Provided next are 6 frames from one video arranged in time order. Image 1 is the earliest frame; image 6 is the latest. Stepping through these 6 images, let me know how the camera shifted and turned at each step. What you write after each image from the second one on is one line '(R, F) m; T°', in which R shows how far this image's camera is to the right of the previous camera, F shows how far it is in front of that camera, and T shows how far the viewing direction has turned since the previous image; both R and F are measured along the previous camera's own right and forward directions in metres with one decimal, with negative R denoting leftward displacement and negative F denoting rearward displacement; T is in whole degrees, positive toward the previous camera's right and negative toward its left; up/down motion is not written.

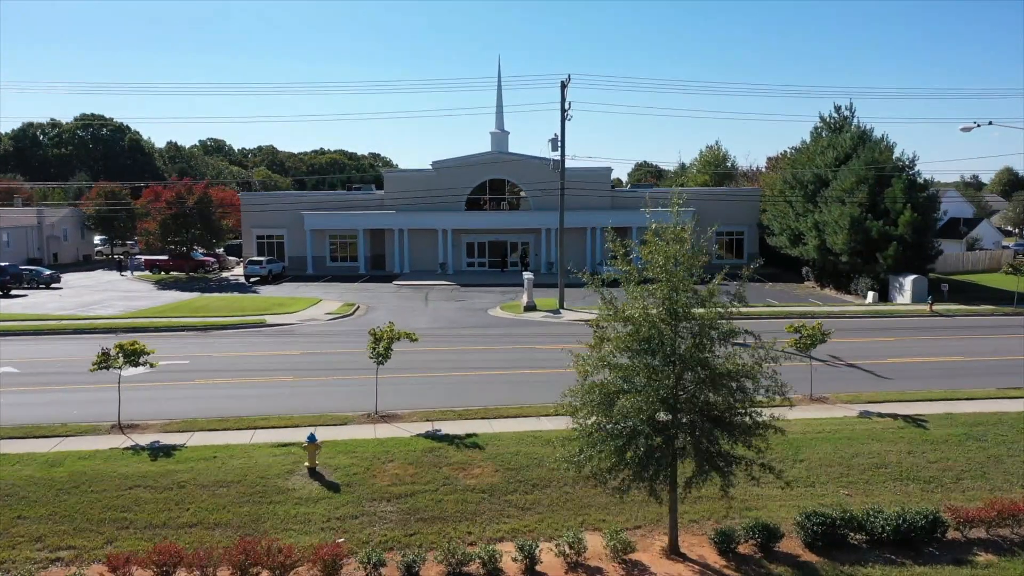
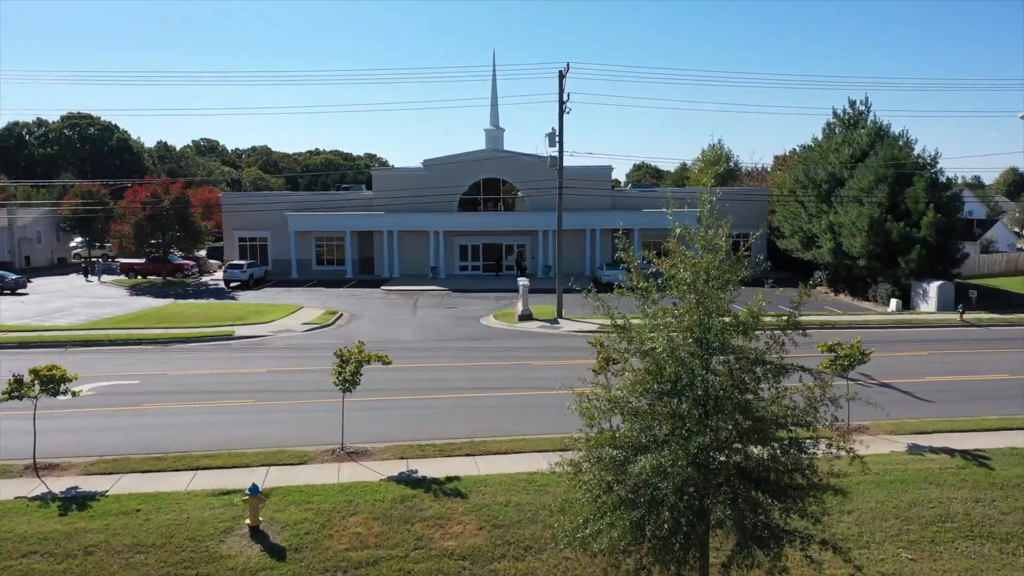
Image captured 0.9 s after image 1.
(+0.1, +2.5) m; 0°
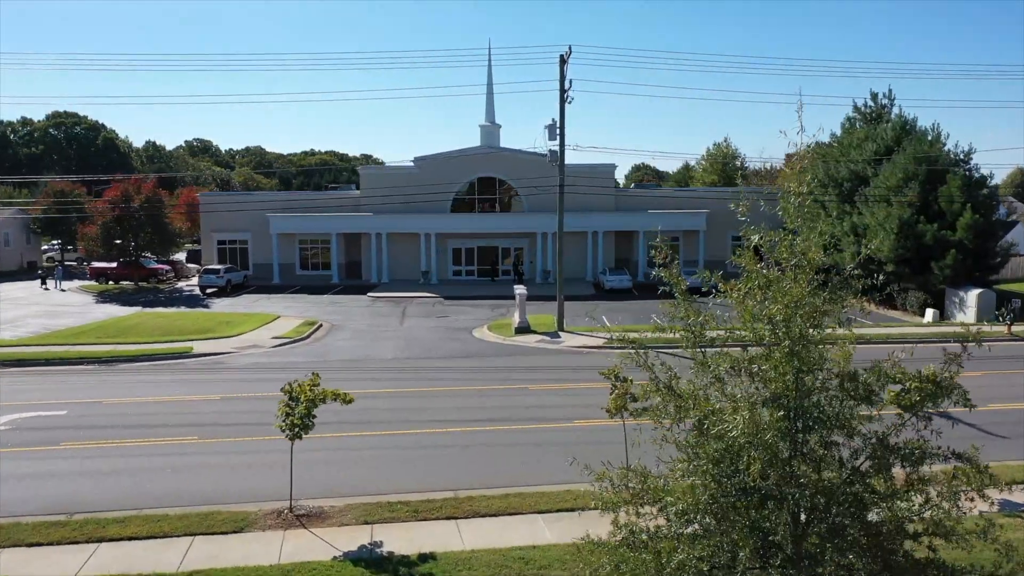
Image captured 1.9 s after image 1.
(+0.1, +3.0) m; 0°
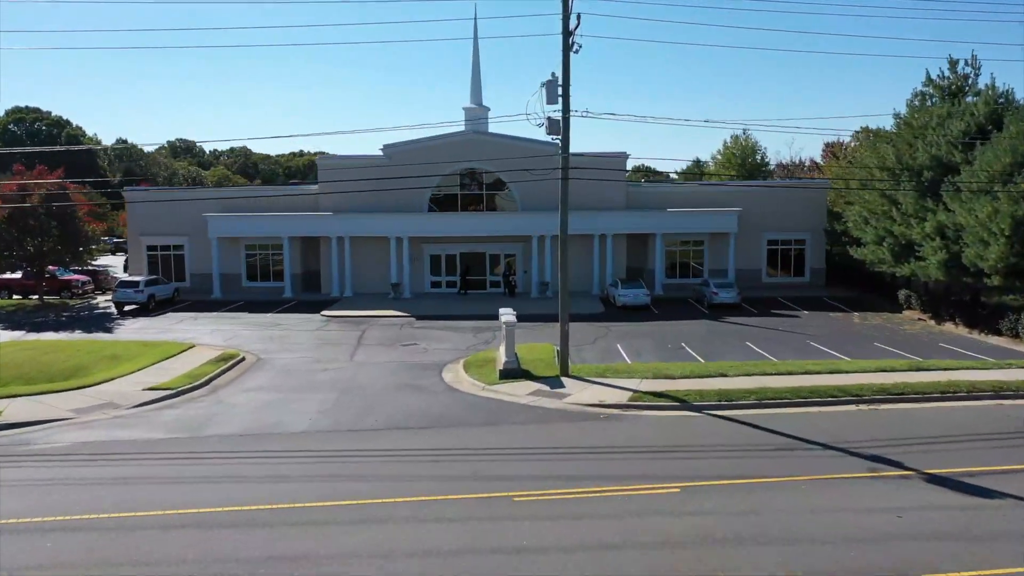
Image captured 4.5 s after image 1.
(+0.3, +7.8) m; 0°
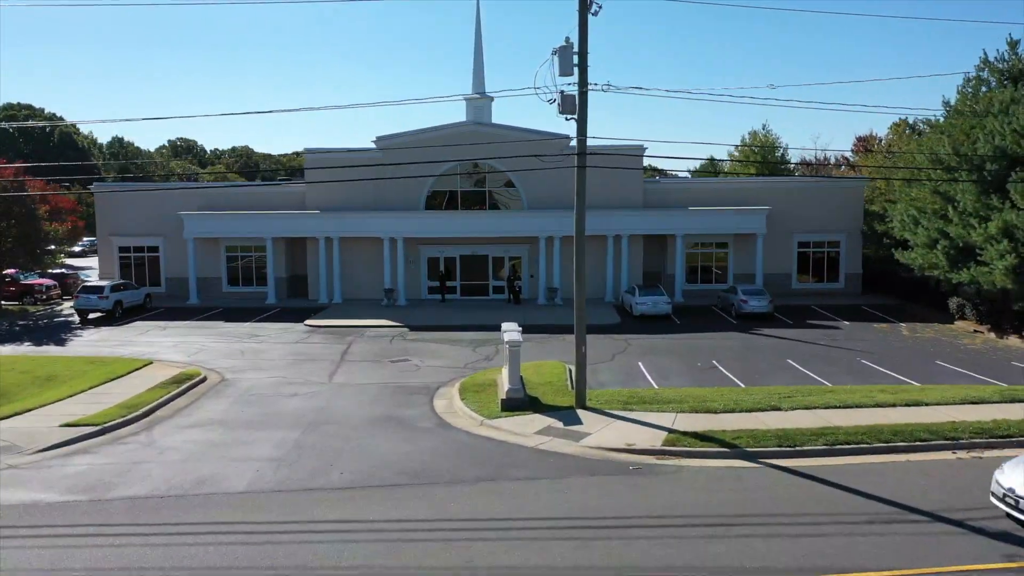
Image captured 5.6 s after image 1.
(0.0, +3.3) m; 0°
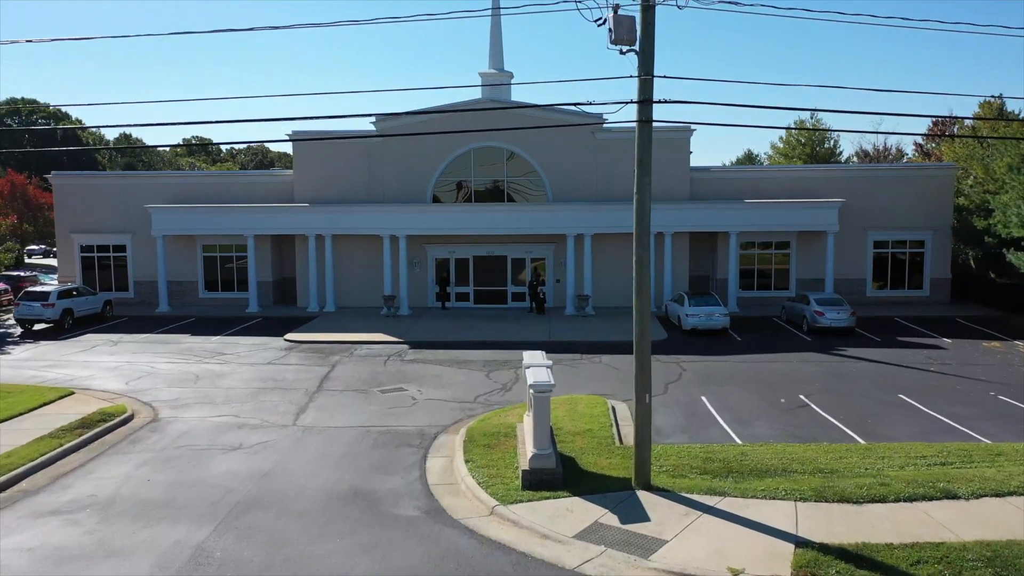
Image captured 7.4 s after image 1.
(-0.1, +5.1) m; -1°
